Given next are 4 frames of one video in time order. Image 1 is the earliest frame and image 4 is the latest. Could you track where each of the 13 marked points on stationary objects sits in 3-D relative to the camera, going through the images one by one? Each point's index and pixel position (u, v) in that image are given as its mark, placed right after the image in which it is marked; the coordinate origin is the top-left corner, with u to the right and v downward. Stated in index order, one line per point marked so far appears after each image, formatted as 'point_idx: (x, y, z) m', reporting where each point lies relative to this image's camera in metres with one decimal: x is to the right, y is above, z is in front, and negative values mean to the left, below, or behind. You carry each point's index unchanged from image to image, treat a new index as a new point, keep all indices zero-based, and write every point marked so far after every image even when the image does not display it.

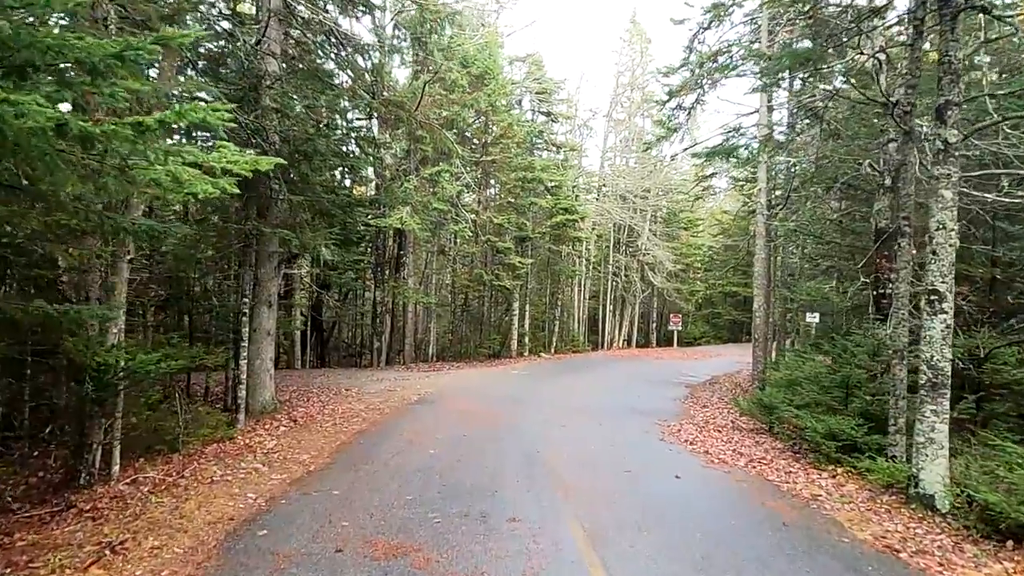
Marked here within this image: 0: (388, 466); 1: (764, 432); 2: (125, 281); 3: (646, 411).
0: (-1.4, -2.0, +7.3) m
1: (+4.2, -2.4, +10.9) m
2: (-4.1, +0.1, +7.0) m
3: (+2.6, -2.4, +13.1) m
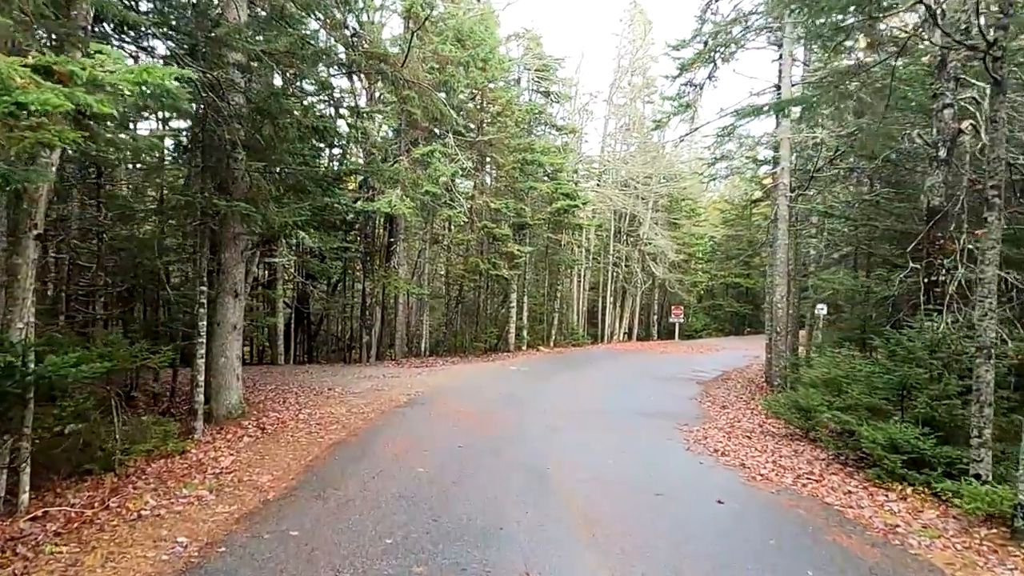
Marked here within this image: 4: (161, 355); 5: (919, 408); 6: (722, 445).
0: (-1.3, -1.8, +5.9) m
1: (+4.2, -2.2, +9.6) m
2: (-4.0, +0.2, +5.6) m
3: (+2.7, -2.2, +11.8) m
4: (-4.0, -0.8, +7.6) m
5: (+5.0, -1.5, +8.1) m
6: (+2.9, -2.2, +9.2) m
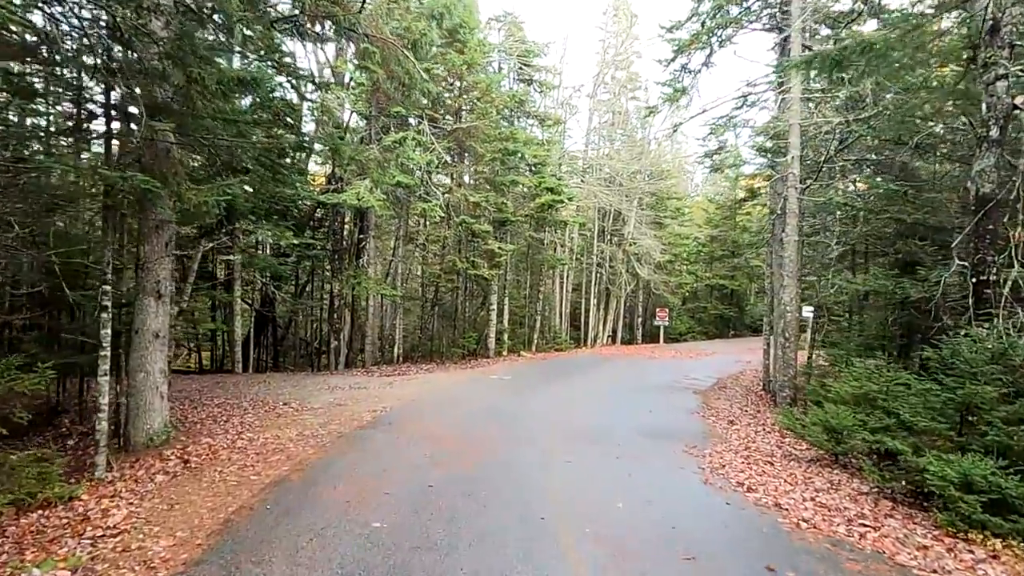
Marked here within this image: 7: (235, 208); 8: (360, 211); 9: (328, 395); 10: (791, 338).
0: (-1.4, -1.8, +4.3) m
1: (+4.0, -2.2, +8.1) m
2: (-4.1, +0.2, +3.9) m
3: (+2.4, -2.2, +10.3) m
4: (-4.1, -0.8, +5.9) m
5: (+4.8, -1.5, +6.7) m
6: (+2.7, -2.2, +7.7) m
7: (-4.3, +1.2, +10.2) m
8: (-4.4, +2.2, +19.4) m
9: (-3.6, -2.1, +12.9) m
10: (+5.7, -1.0, +13.6) m
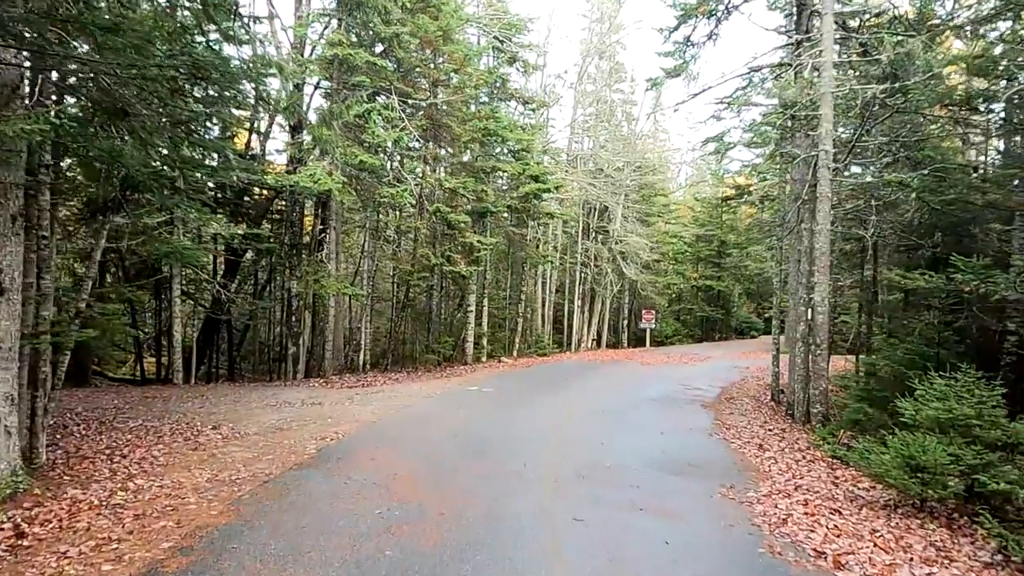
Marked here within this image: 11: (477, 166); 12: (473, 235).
0: (-1.4, -1.7, +2.1) m
1: (+3.9, -2.2, +6.1) m
2: (-4.1, +0.3, +1.6) m
3: (+2.2, -2.2, +8.2) m
4: (-4.2, -0.7, +3.6) m
5: (+4.7, -1.4, +4.8) m
6: (+2.6, -2.1, +5.7) m
7: (-4.5, +1.3, +8.0) m
8: (-4.9, +2.3, +17.1) m
9: (-3.9, -2.0, +10.6) m
10: (+5.4, -1.0, +11.6) m
11: (-1.0, +3.5, +19.4) m
12: (-1.1, +1.5, +19.3) m
